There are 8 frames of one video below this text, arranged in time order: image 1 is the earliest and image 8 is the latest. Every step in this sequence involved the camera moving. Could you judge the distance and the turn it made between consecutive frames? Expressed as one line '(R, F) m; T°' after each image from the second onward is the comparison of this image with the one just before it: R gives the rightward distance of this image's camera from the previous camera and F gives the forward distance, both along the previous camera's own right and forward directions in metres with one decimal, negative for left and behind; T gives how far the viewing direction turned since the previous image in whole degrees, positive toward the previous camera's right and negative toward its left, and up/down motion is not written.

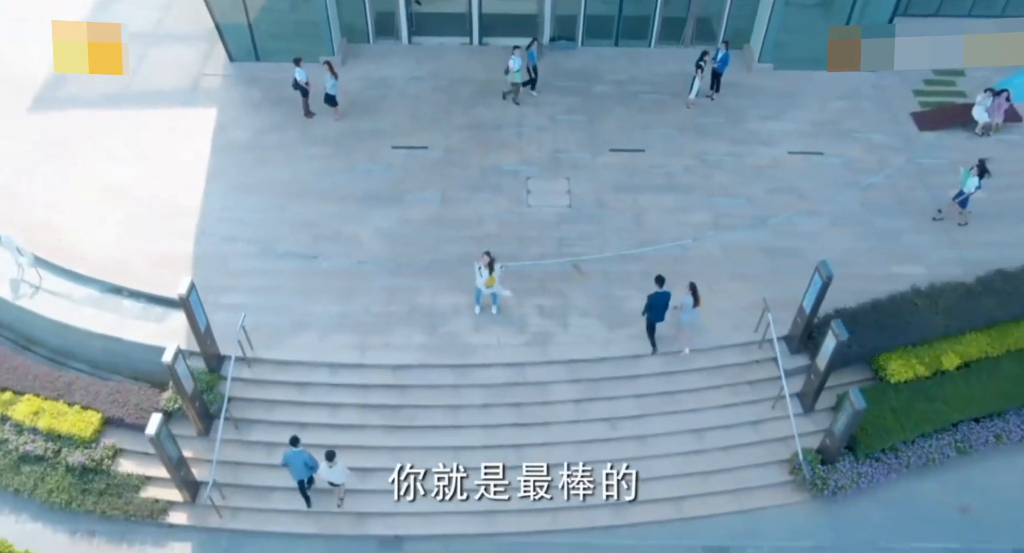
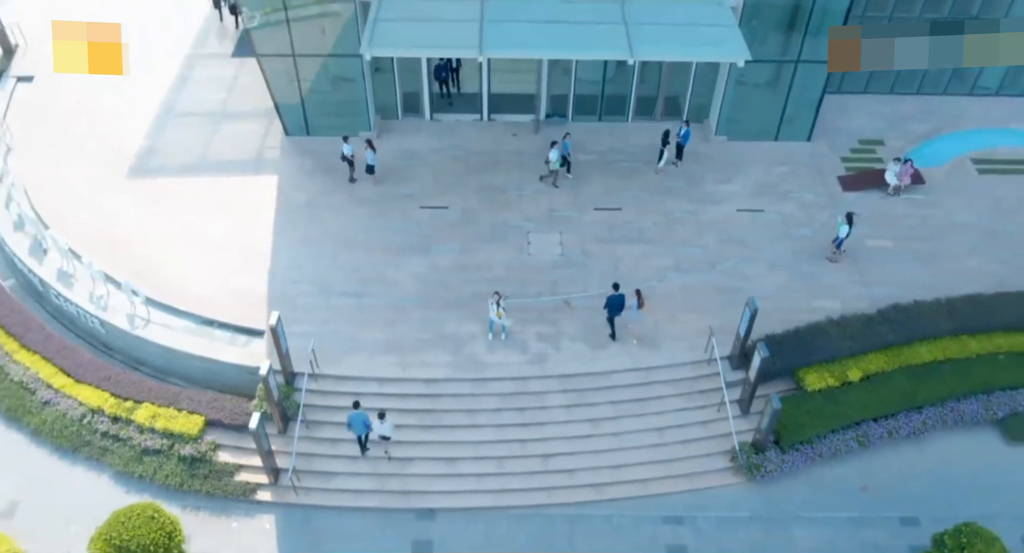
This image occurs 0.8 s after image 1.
(-0.1, -2.5) m; 0°
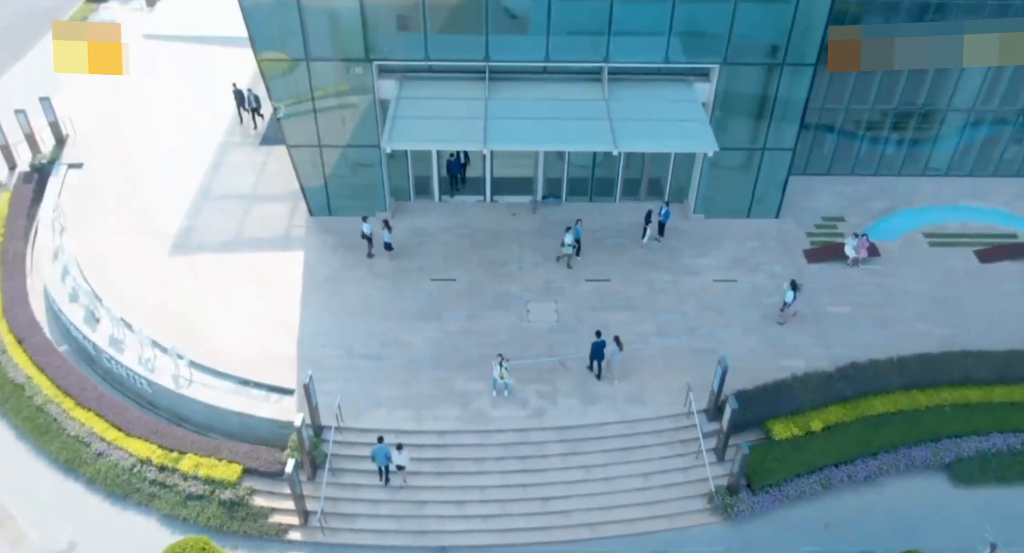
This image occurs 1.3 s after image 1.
(0.0, -1.6) m; 0°
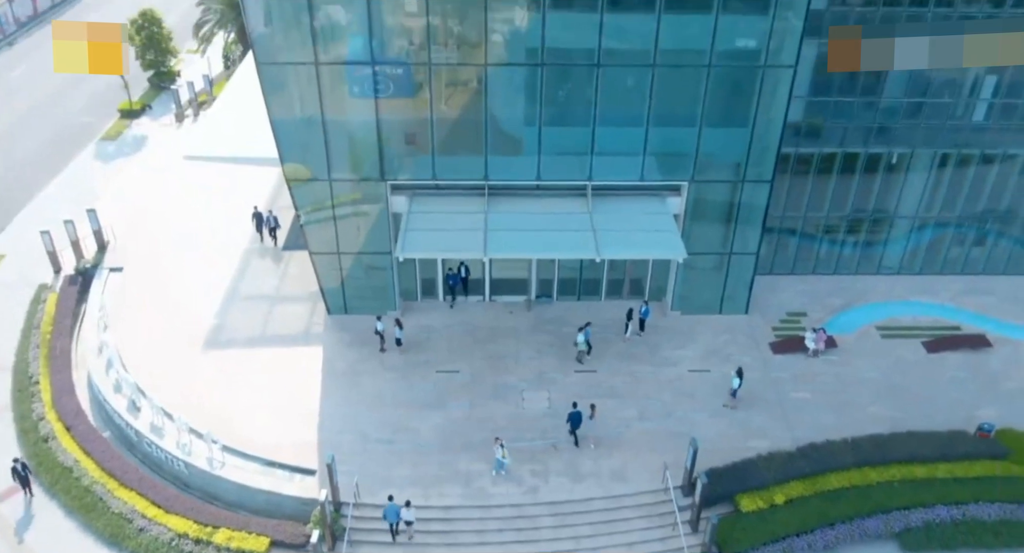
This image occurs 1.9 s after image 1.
(0.0, -1.9) m; 0°
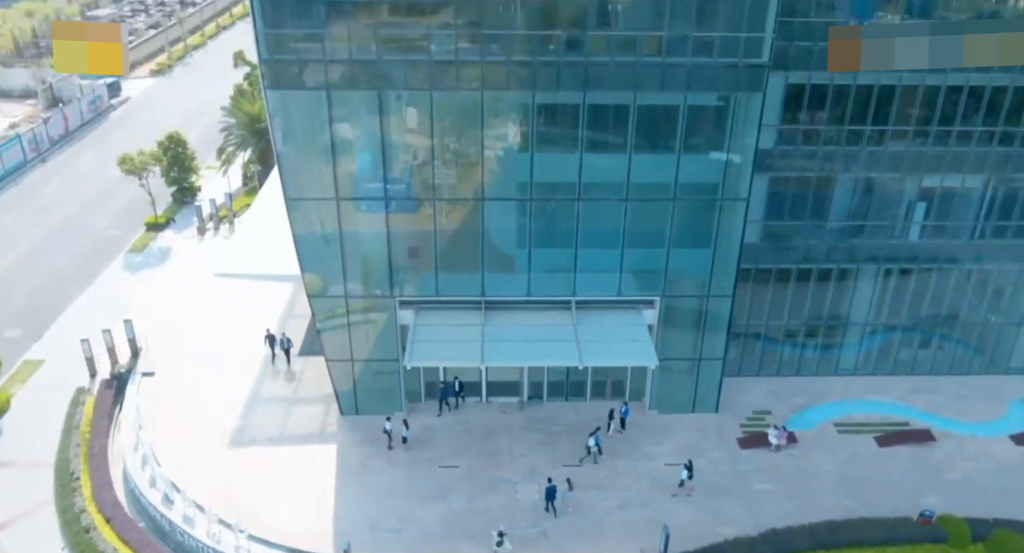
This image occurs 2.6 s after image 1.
(0.0, -2.3) m; 0°
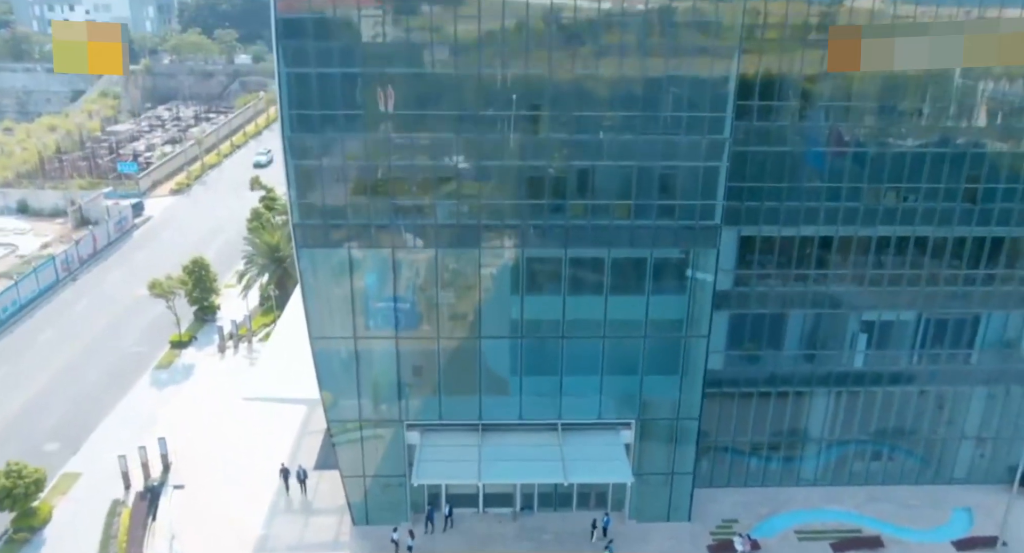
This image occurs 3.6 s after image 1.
(0.0, -3.0) m; 0°
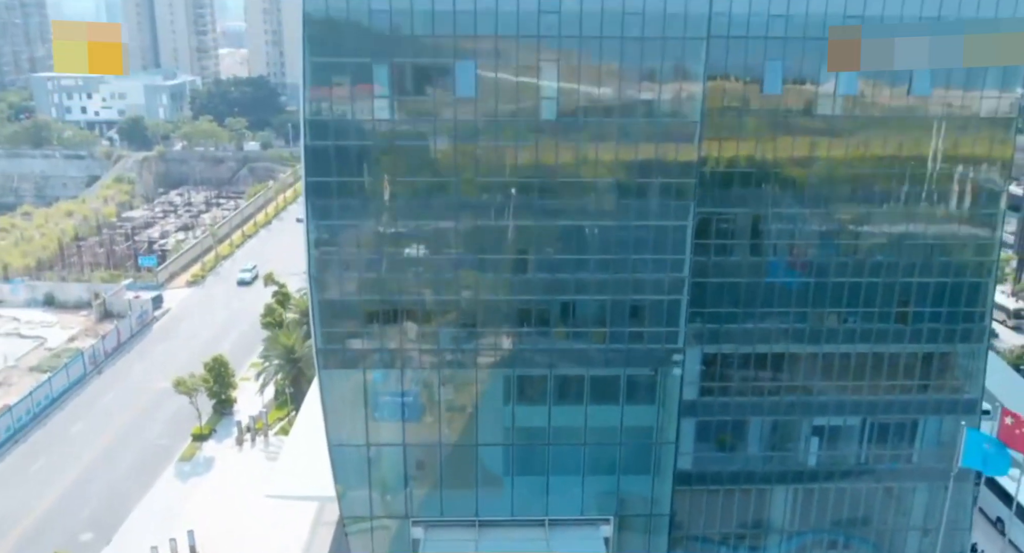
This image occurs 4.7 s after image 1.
(+0.2, -3.4) m; 0°
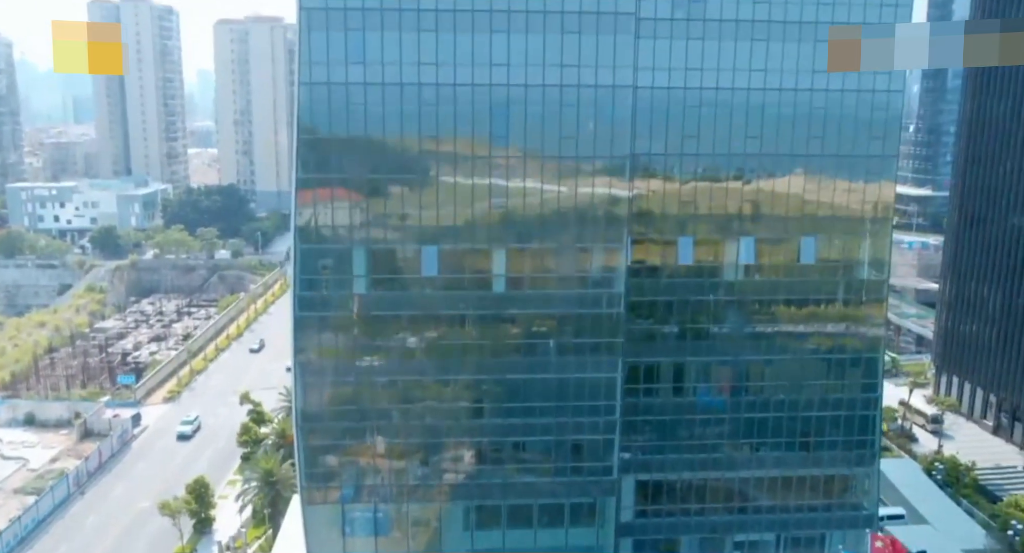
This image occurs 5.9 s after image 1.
(+0.2, -4.4) m; +3°
